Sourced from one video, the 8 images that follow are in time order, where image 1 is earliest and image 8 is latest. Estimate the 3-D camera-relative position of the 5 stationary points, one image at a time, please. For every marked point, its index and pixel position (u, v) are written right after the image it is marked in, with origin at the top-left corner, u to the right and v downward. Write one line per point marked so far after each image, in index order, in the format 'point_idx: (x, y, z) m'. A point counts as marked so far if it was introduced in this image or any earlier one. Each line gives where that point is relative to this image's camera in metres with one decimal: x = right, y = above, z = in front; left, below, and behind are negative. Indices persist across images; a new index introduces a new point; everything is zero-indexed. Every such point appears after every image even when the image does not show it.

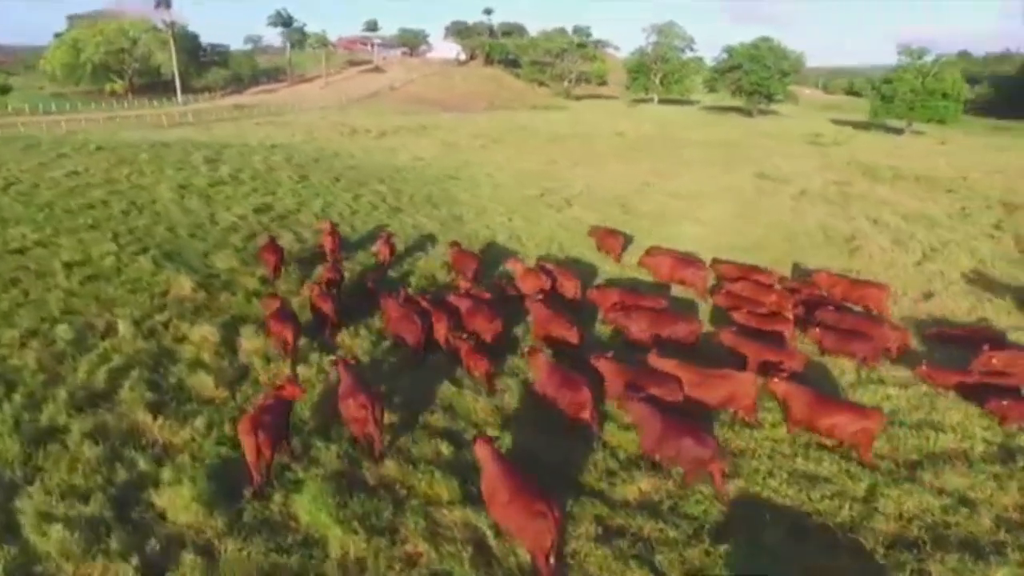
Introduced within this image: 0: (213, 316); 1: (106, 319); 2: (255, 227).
0: (-5.1, -0.5, +10.4) m
1: (-6.6, -0.5, +10.0) m
2: (-6.9, +1.6, +16.3) m
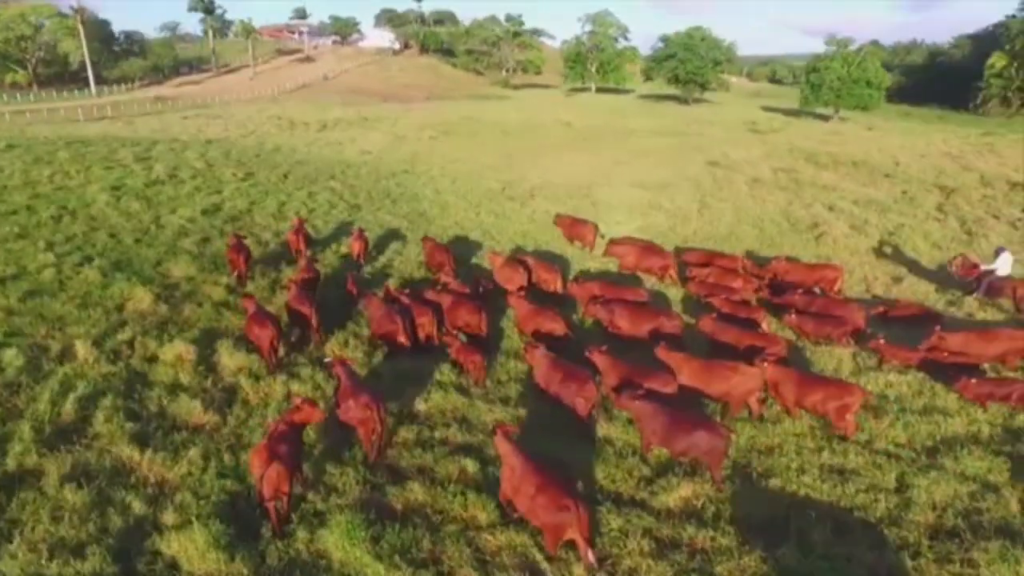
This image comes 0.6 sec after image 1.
0: (-5.2, -0.7, +9.6) m
1: (-6.6, -0.8, +9.0) m
2: (-7.6, +1.4, +15.3) m
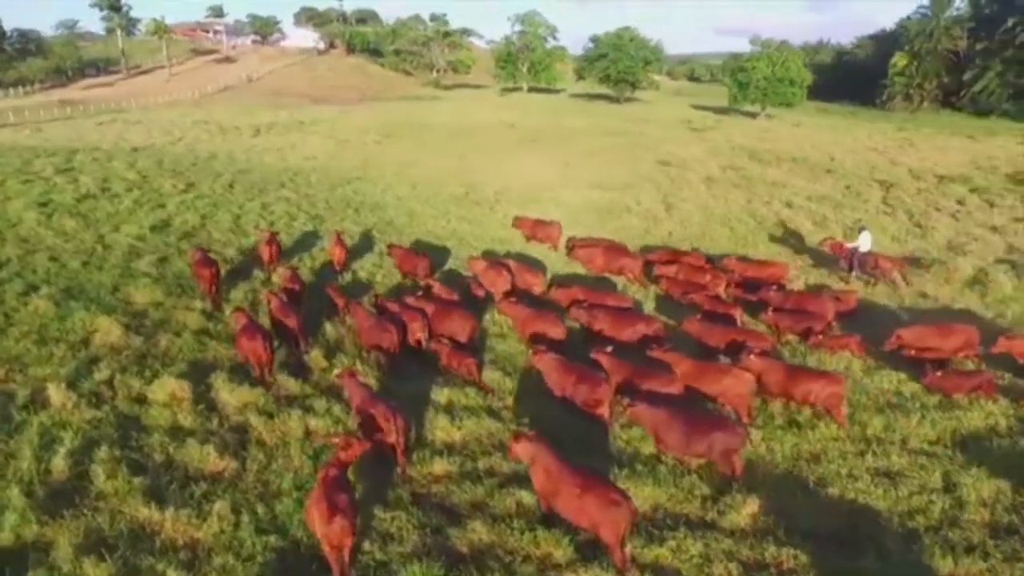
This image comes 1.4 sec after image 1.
0: (-5.0, -1.1, +8.8) m
1: (-6.3, -1.3, +8.0) m
2: (-8.1, +0.9, +14.1) m
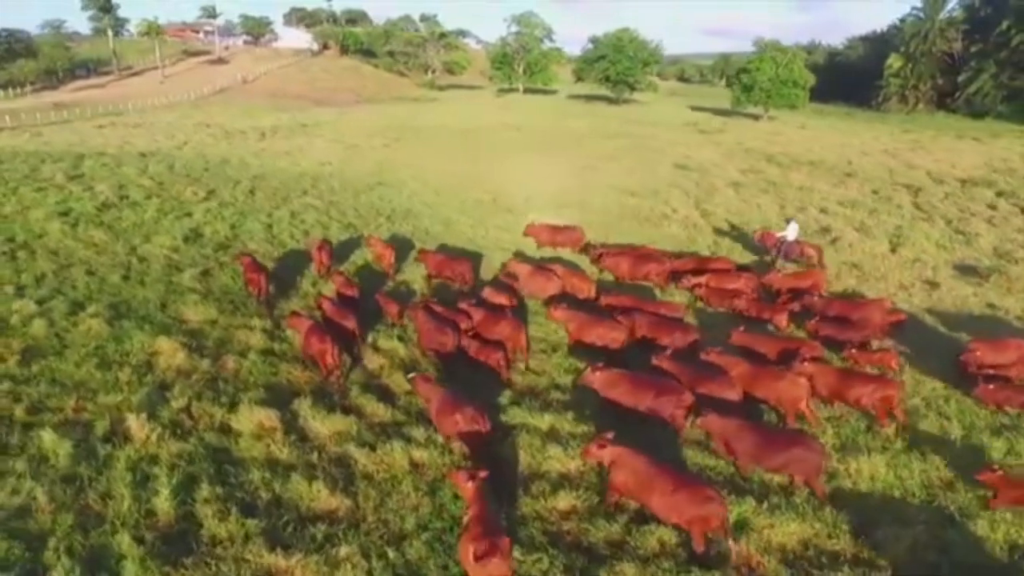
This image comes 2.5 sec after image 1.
0: (-3.7, -1.4, +8.4) m
1: (-5.1, -1.6, +7.6) m
2: (-7.0, +0.6, +13.7) m
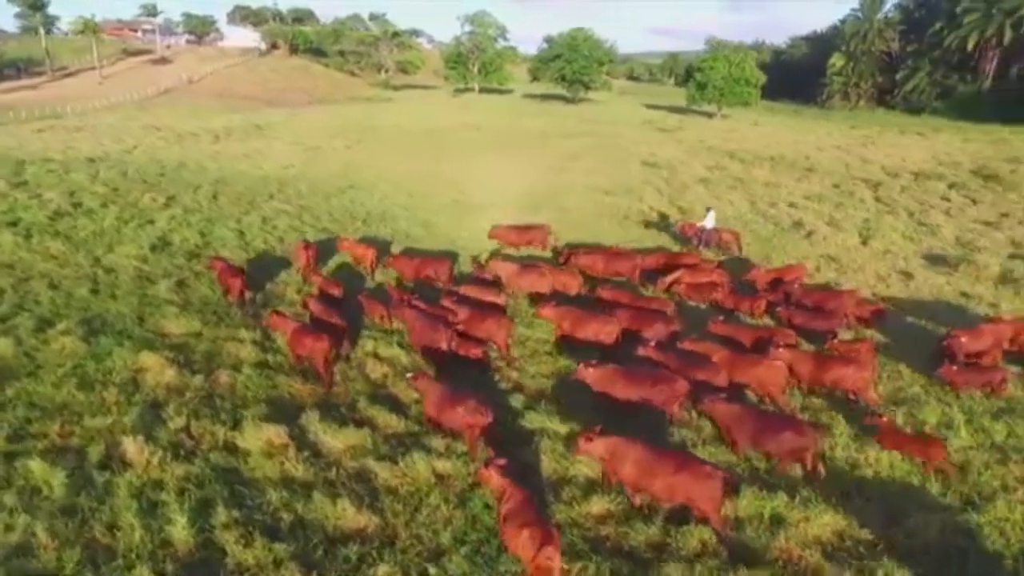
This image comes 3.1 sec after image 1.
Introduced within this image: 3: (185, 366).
0: (-3.5, -1.5, +8.0) m
1: (-4.8, -1.8, +7.1) m
2: (-7.2, +0.3, +13.0) m
3: (-4.8, -1.1, +9.0) m
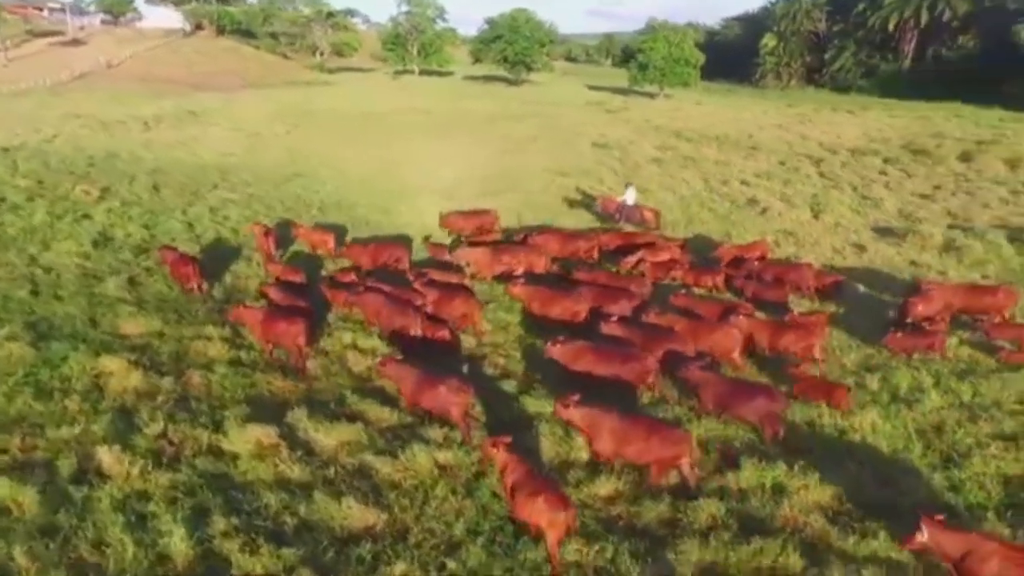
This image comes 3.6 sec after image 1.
0: (-3.6, -1.5, +7.6) m
1: (-4.8, -1.8, +6.6) m
2: (-7.8, +0.4, +12.2) m
3: (-5.0, -1.1, +8.5) m
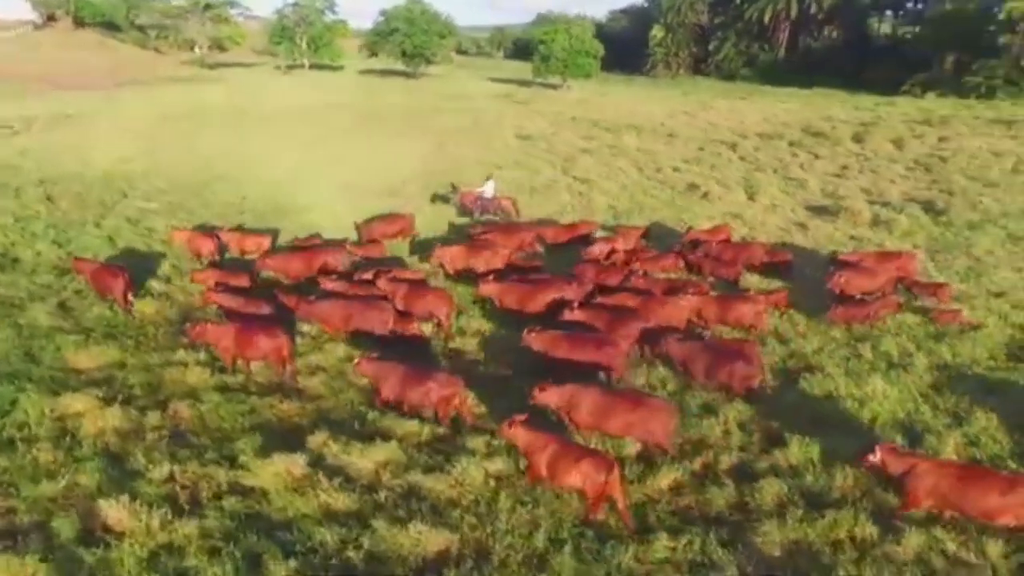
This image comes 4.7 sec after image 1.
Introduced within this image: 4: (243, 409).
0: (-3.2, -1.7, +6.8) m
1: (-4.2, -2.1, +5.7) m
2: (-8.2, -0.1, +10.7) m
3: (-4.7, -1.4, +7.5) m
4: (-3.3, -1.5, +7.4) m
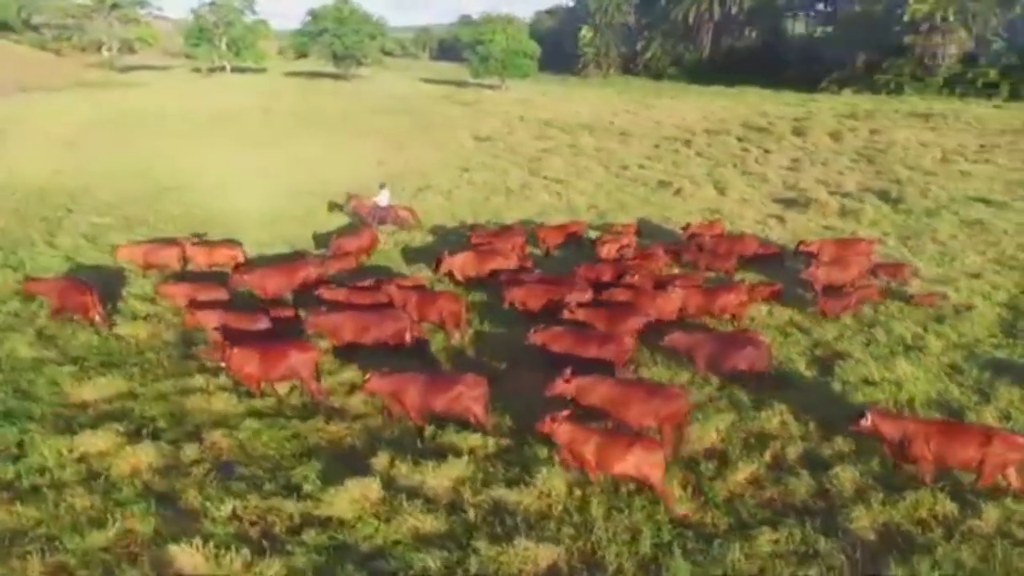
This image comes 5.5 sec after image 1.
0: (-2.5, -1.9, +6.4) m
1: (-3.3, -2.3, +5.1) m
2: (-7.9, -0.6, +9.7) m
3: (-4.1, -1.7, +6.9) m
4: (-2.6, -1.7, +7.0) m
